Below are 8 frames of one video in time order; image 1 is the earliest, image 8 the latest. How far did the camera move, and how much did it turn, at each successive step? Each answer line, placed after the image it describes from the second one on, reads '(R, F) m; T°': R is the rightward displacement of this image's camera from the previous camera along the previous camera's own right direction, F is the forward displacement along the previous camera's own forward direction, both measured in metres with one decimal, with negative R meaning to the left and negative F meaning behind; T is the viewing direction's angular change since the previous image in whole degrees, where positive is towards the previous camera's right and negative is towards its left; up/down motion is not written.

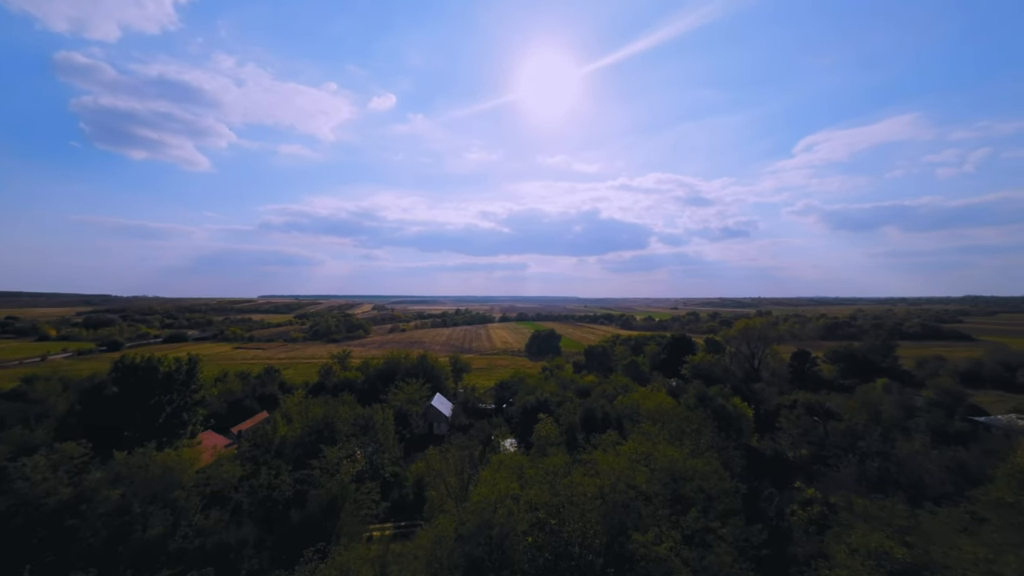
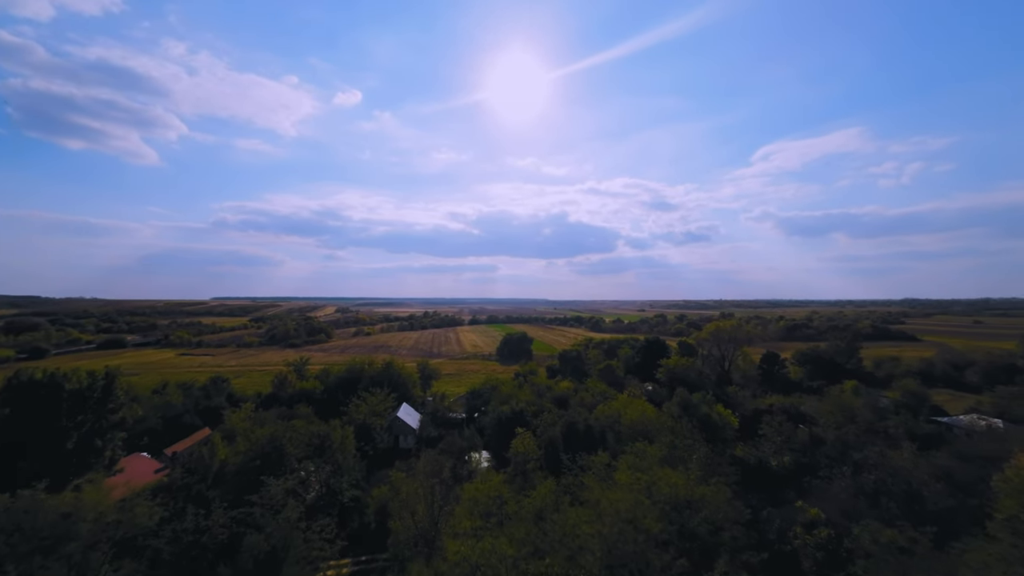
(-0.3, +1.9) m; +4°
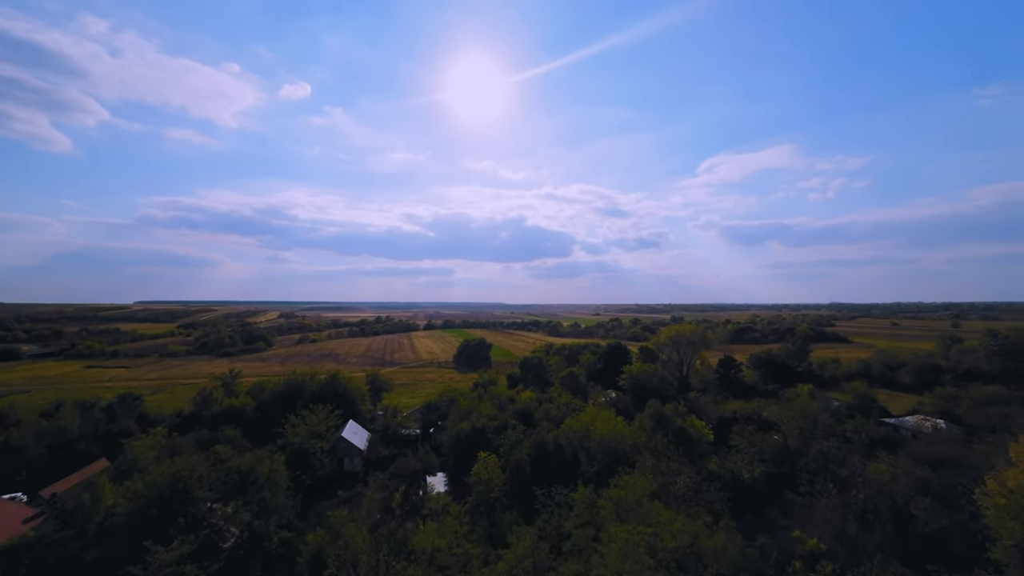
(-0.2, +2.4) m; +6°
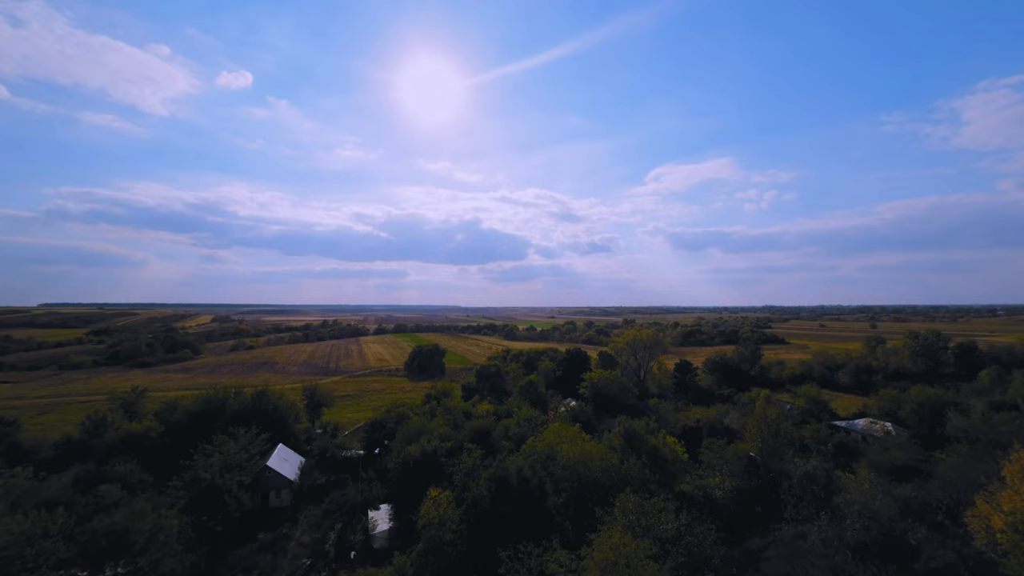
(-0.1, +2.7) m; +6°
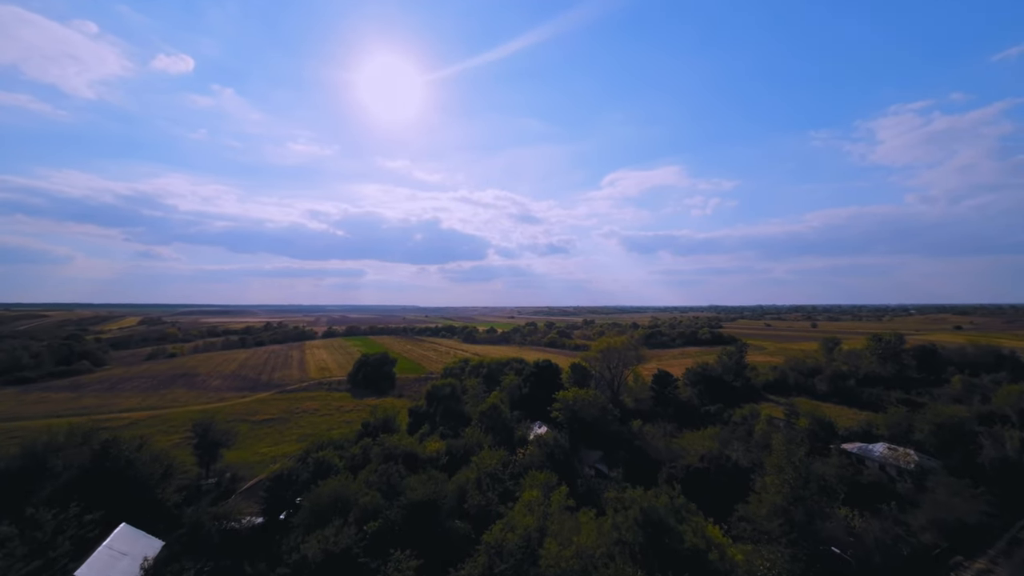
(+0.1, +7.9) m; +5°
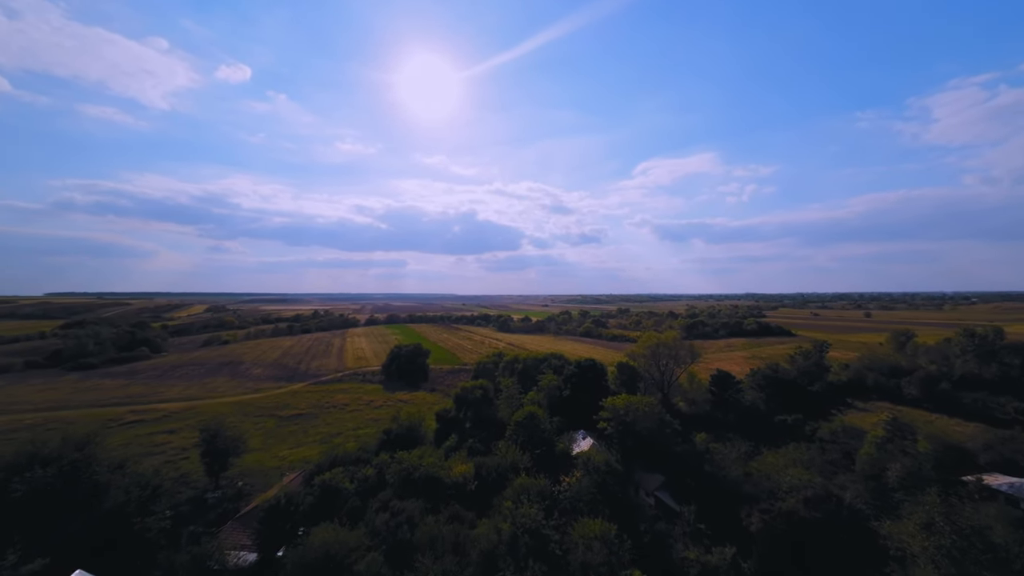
(-0.4, +5.7) m; -5°
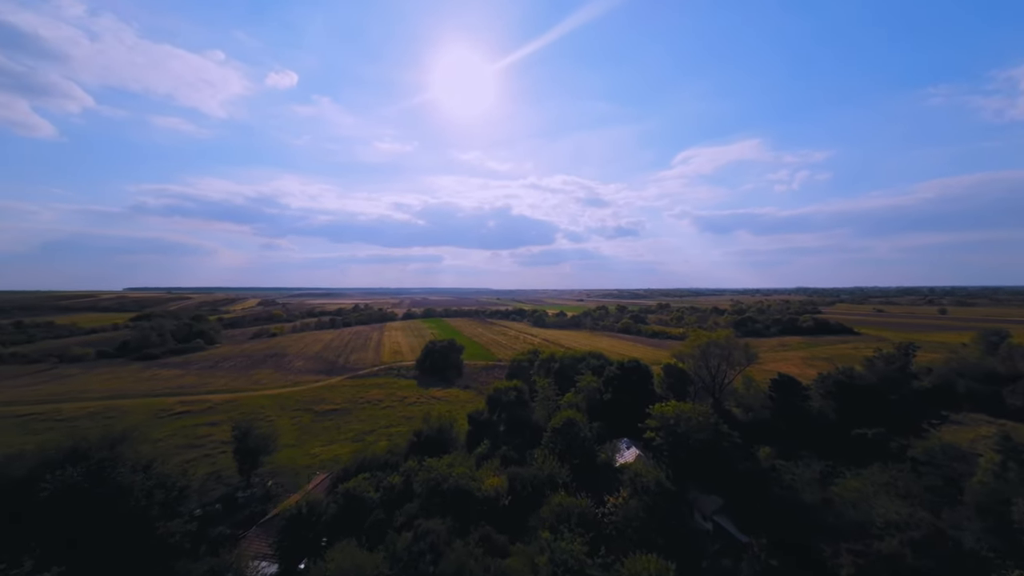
(-0.1, +2.7) m; -5°
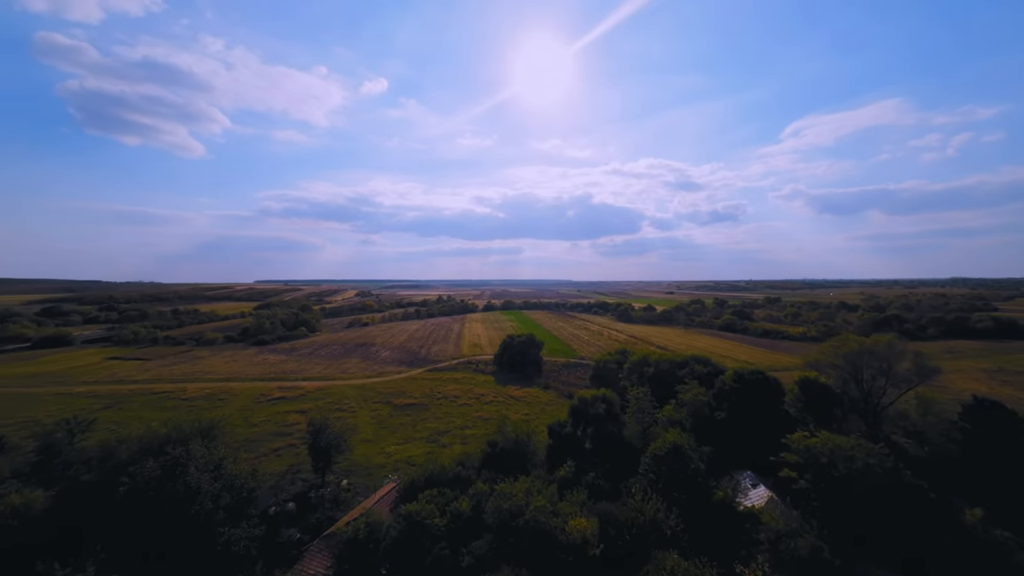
(-0.4, +5.0) m; -10°
